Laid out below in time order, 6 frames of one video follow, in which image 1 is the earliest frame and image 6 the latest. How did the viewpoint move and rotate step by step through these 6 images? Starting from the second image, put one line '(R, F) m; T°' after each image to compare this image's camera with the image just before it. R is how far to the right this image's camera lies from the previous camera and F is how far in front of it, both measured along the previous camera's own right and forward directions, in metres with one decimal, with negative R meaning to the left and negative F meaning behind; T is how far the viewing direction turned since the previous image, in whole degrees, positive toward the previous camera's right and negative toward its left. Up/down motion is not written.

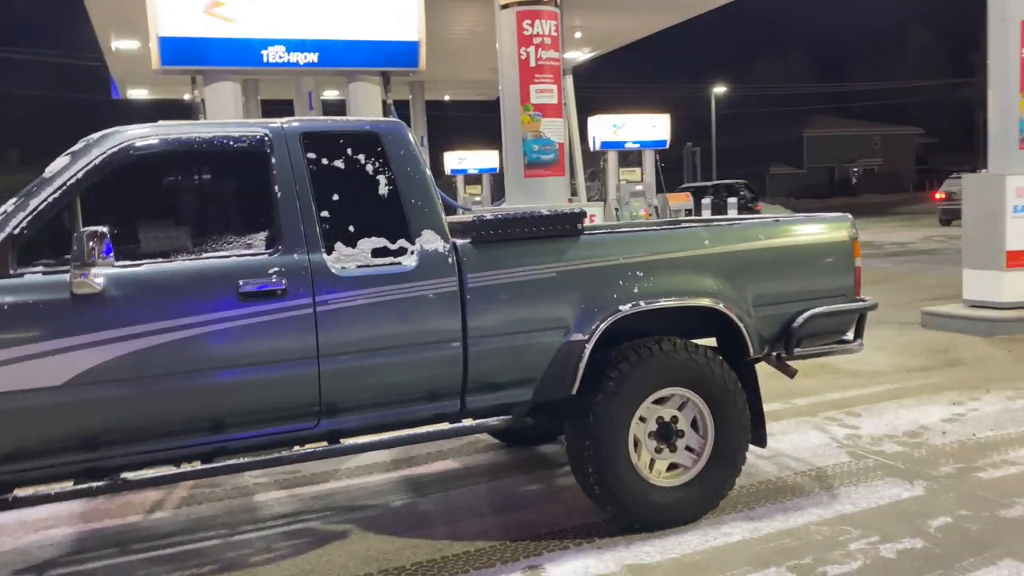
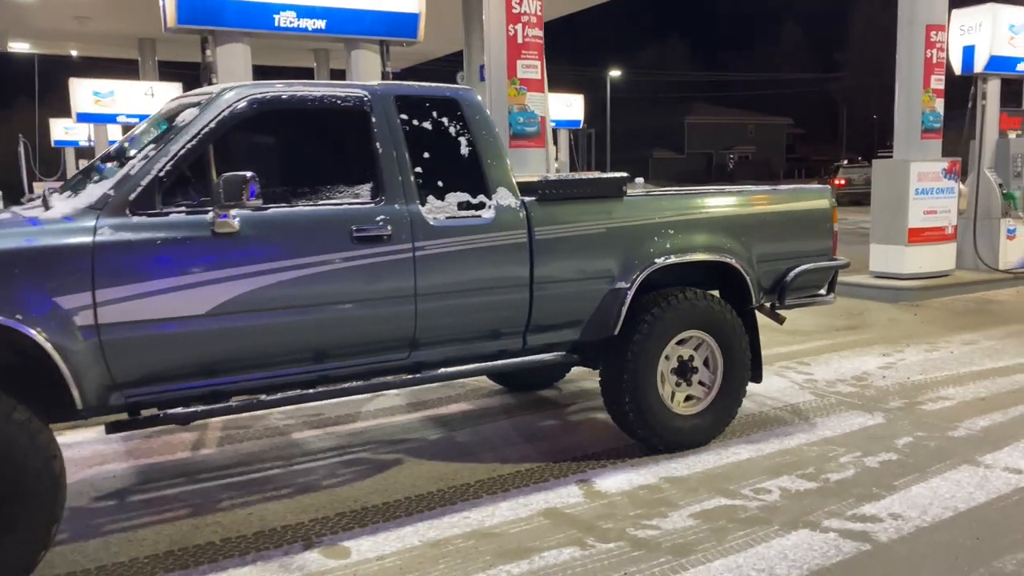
(-1.0, -0.5) m; +8°
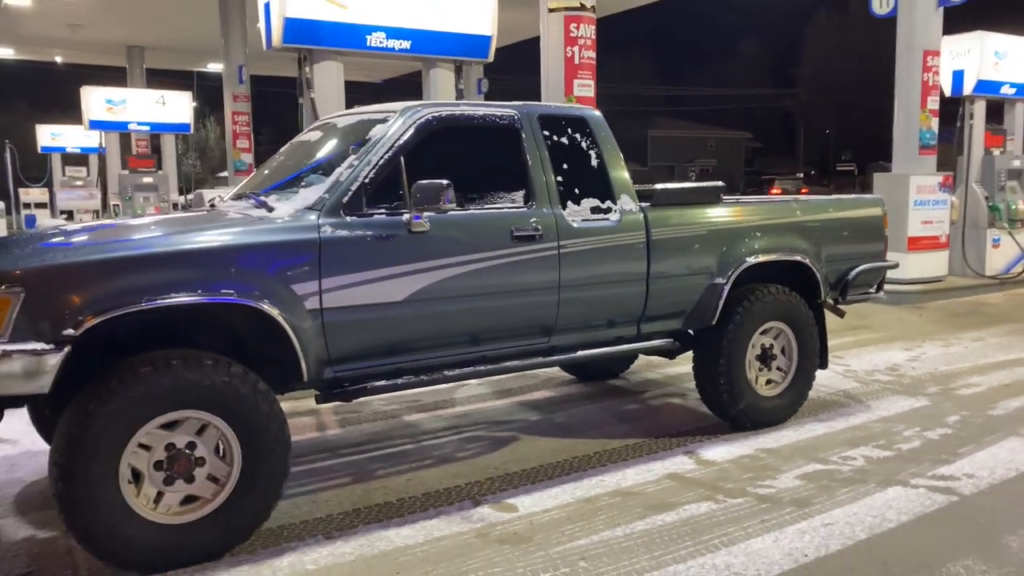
(-1.0, -0.6) m; +3°
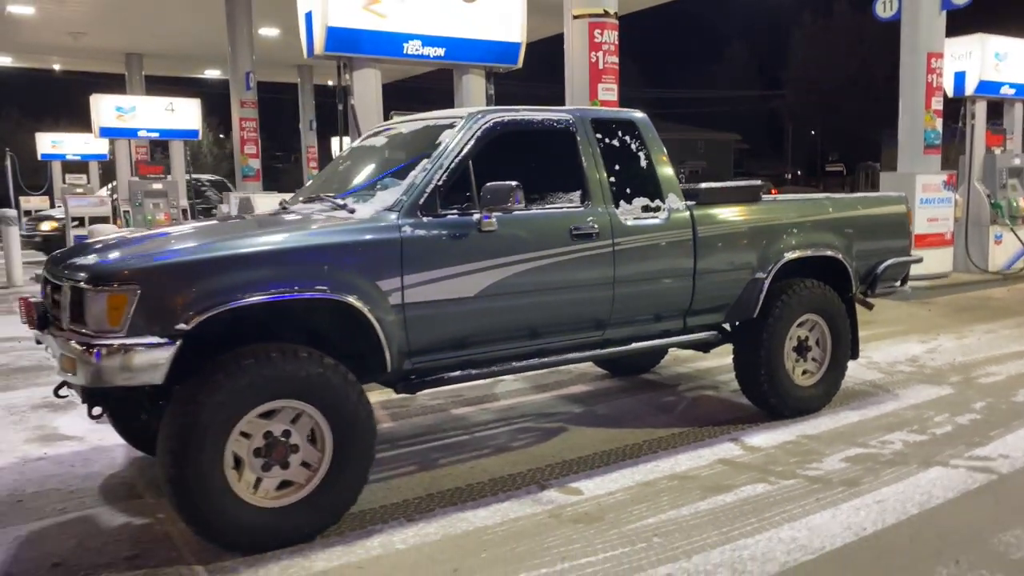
(-0.4, -0.2) m; +1°
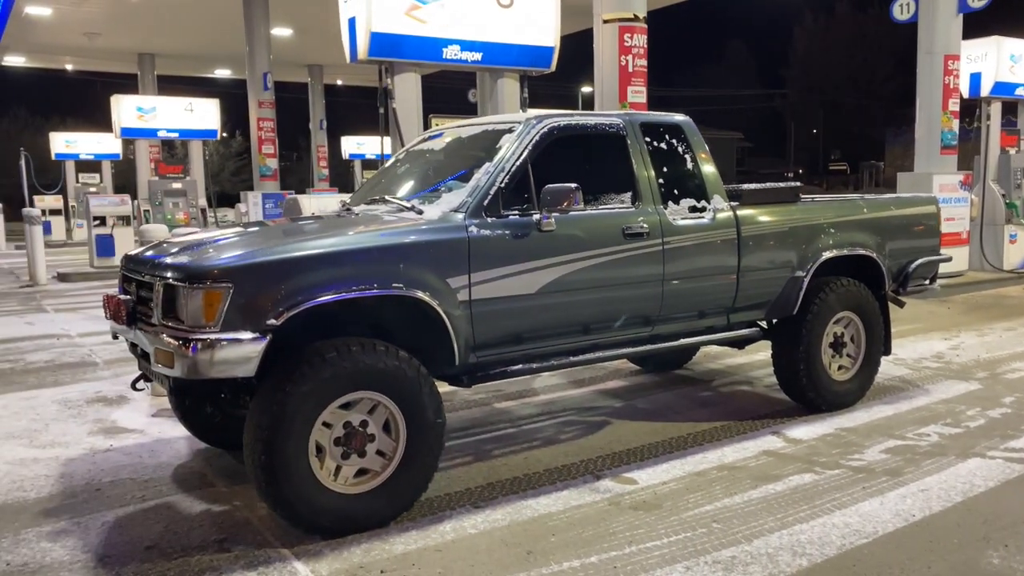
(-0.3, -0.2) m; 0°
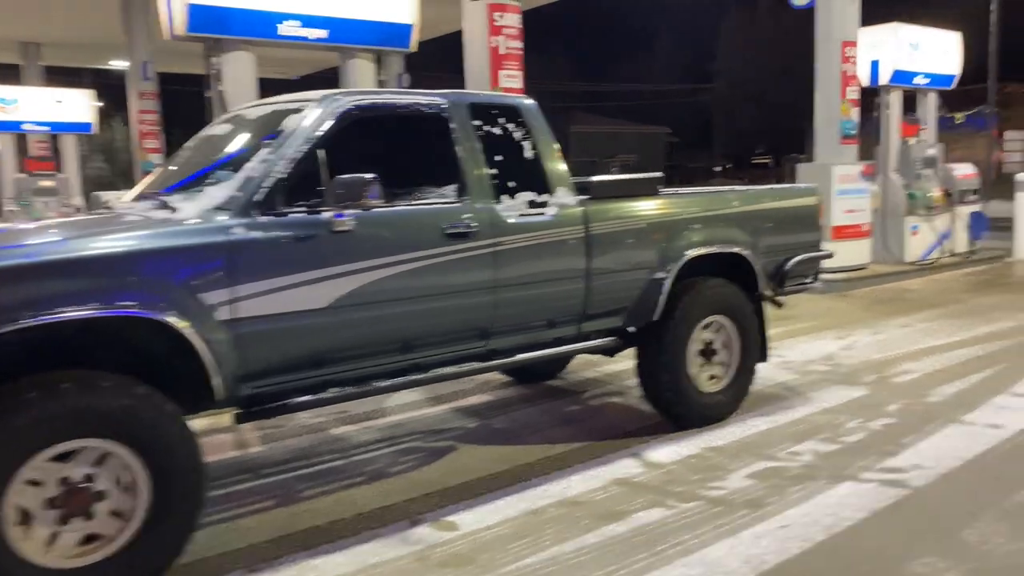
(+0.7, +0.8) m; +4°
